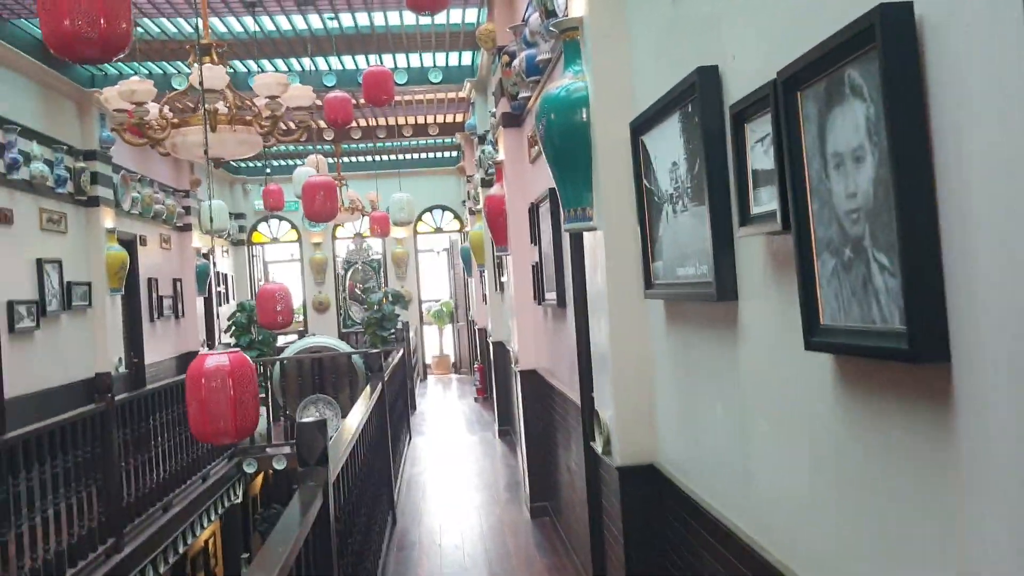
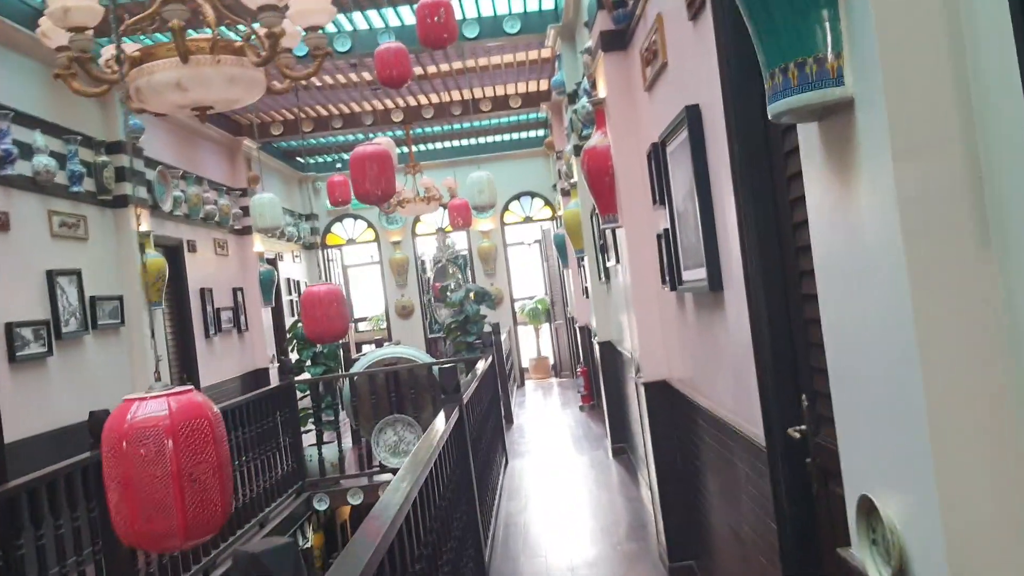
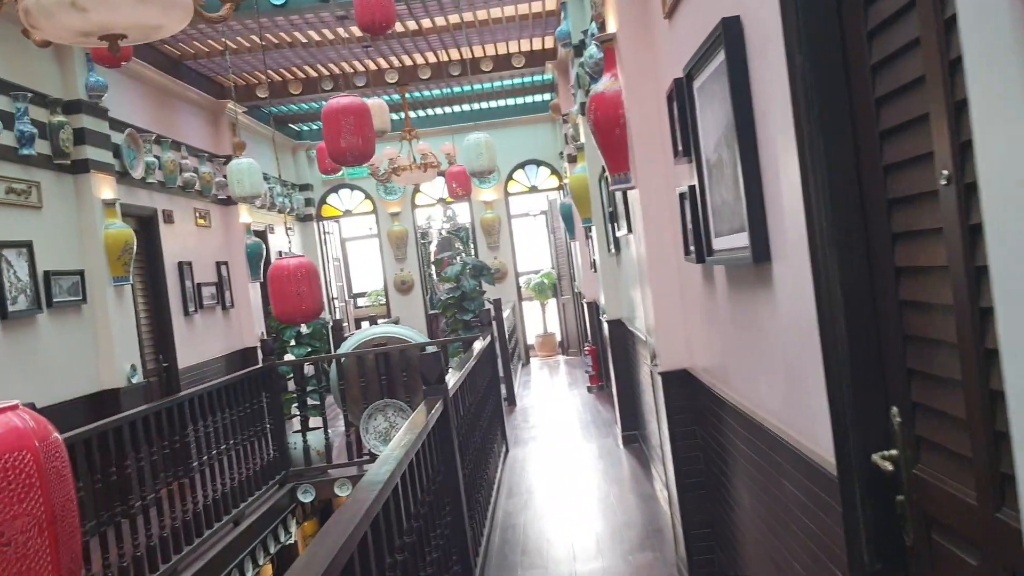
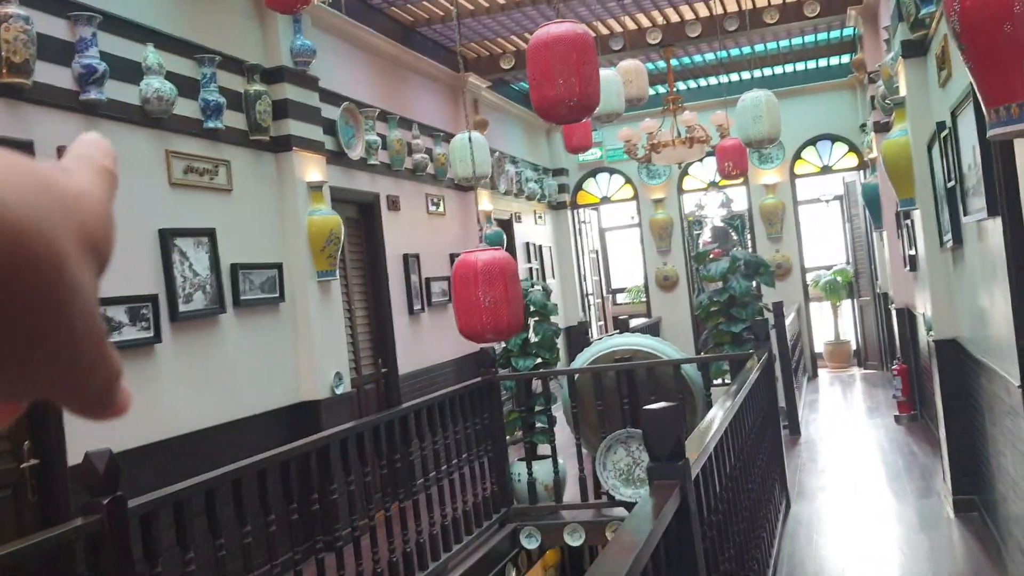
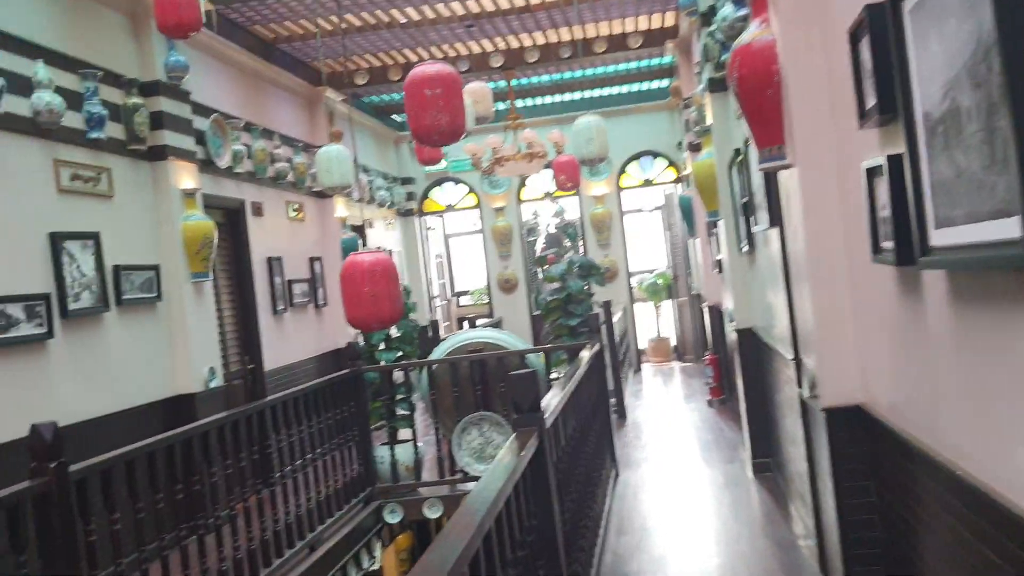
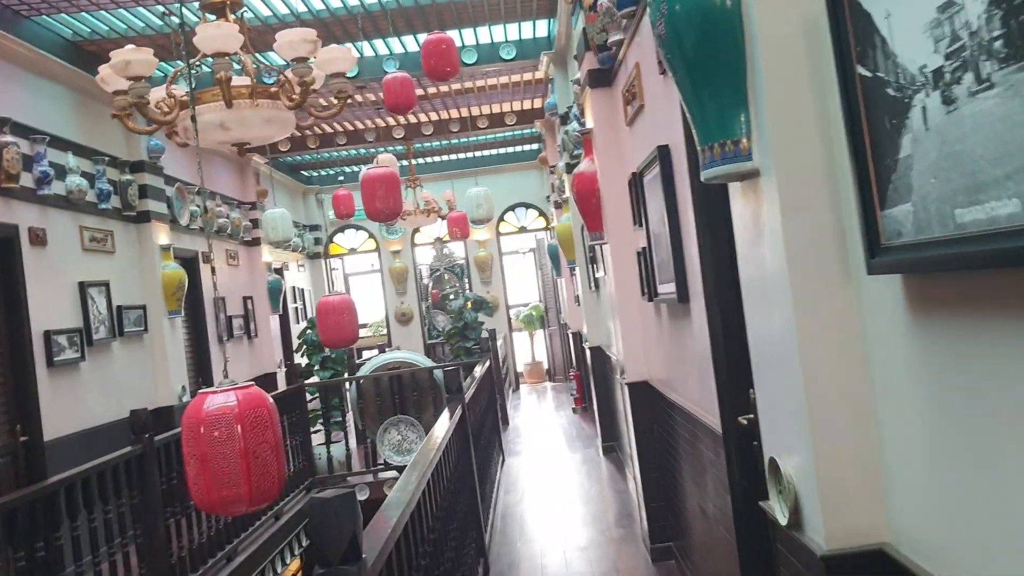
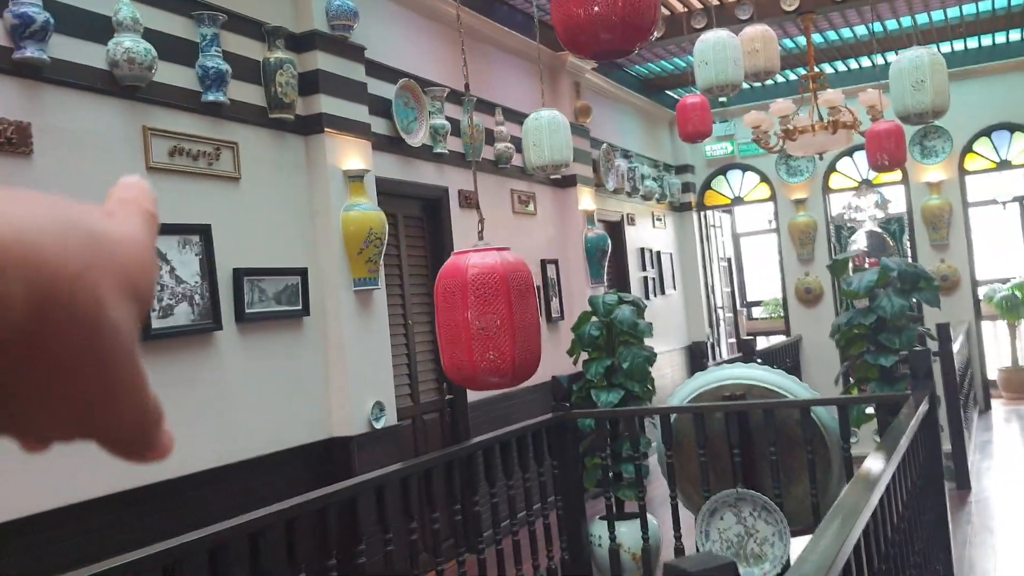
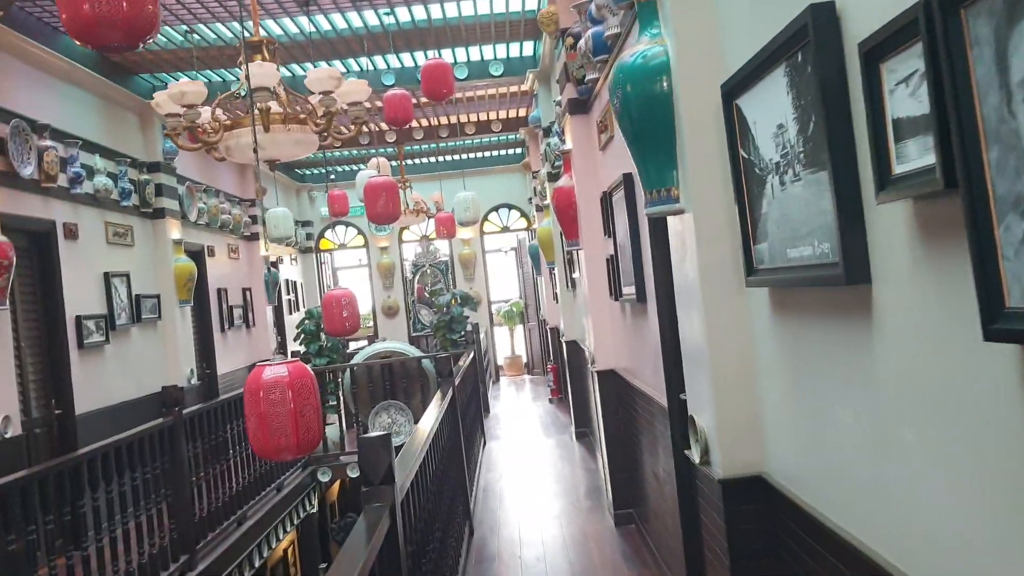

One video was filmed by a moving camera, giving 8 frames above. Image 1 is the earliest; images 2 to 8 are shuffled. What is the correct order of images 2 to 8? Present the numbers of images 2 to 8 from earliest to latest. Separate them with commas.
8, 6, 2, 3, 5, 4, 7
